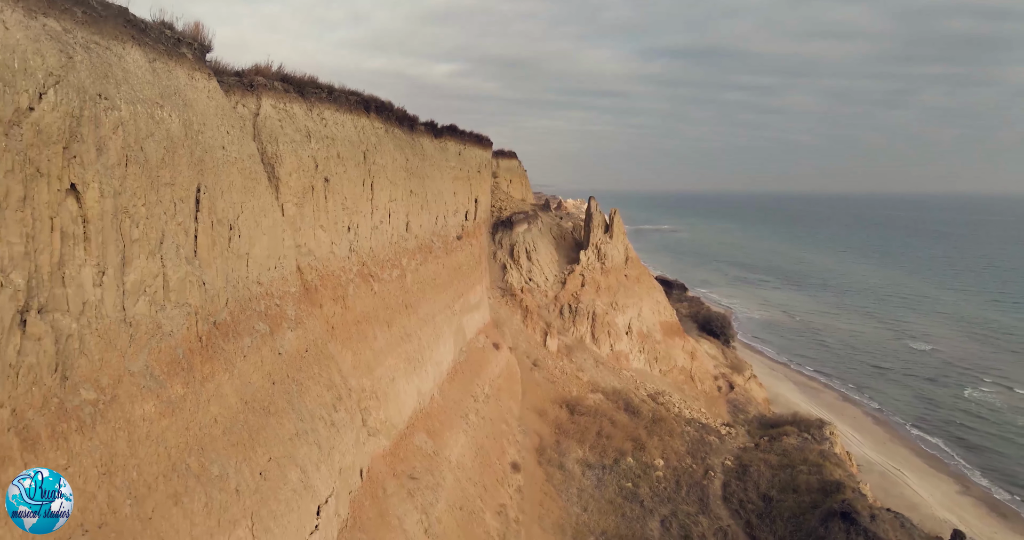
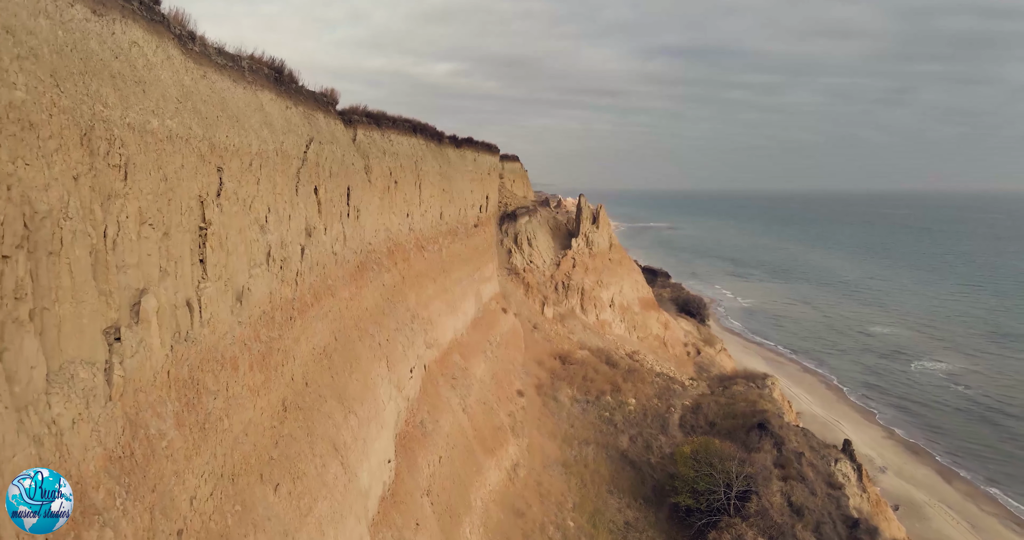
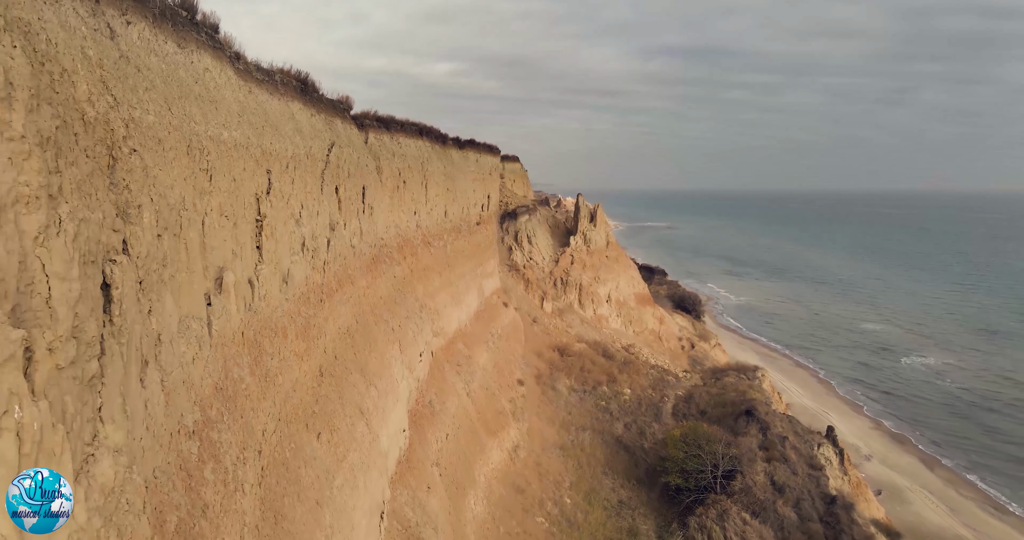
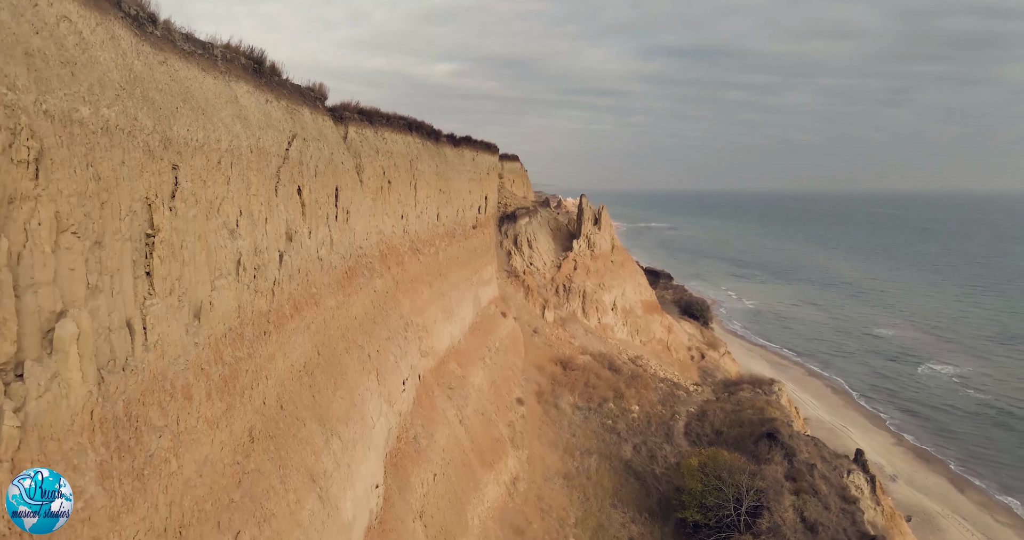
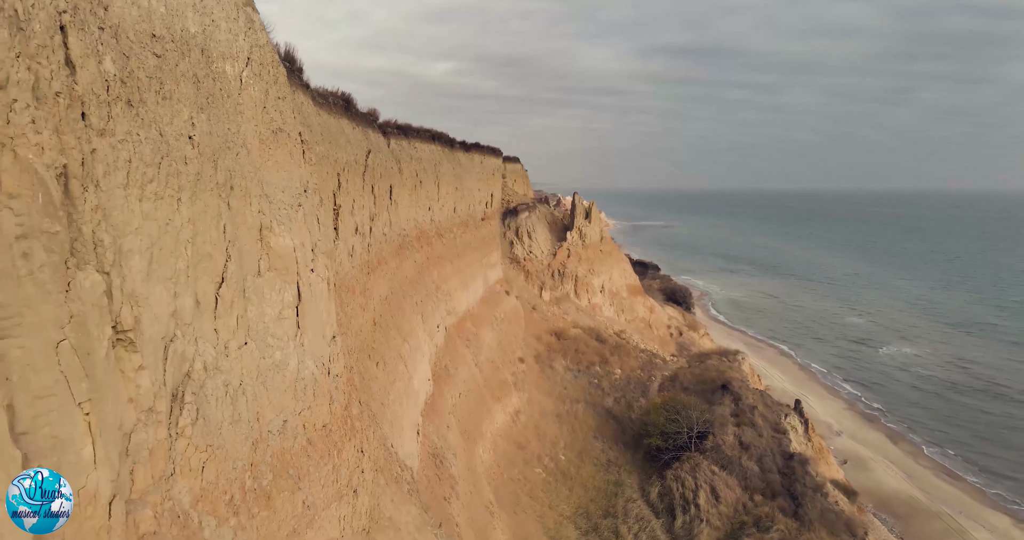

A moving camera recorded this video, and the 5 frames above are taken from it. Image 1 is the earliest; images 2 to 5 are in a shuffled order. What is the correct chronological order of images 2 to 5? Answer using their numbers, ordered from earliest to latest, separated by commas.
4, 2, 3, 5
